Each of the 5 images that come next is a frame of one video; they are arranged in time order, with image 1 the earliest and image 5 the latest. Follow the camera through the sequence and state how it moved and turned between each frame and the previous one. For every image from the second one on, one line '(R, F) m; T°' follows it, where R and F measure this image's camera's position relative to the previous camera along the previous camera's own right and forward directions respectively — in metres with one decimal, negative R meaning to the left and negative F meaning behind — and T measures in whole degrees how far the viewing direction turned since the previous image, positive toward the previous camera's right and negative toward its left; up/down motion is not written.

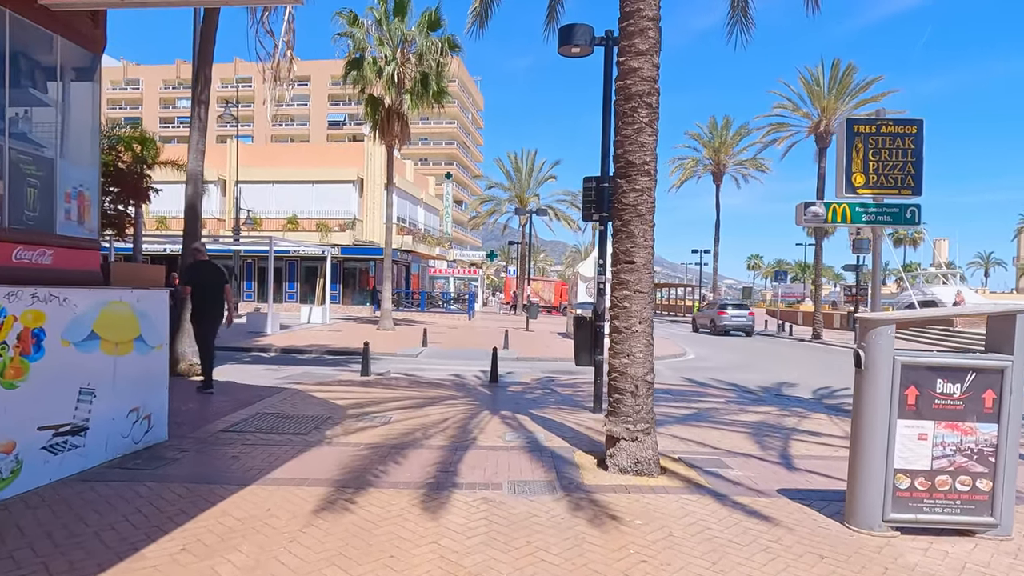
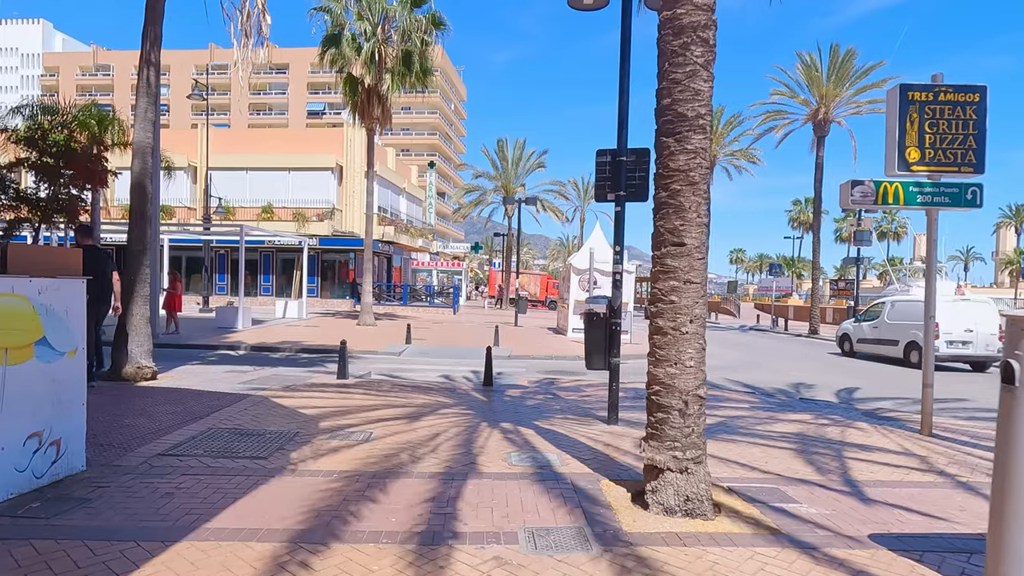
(-0.2, +1.3) m; +2°
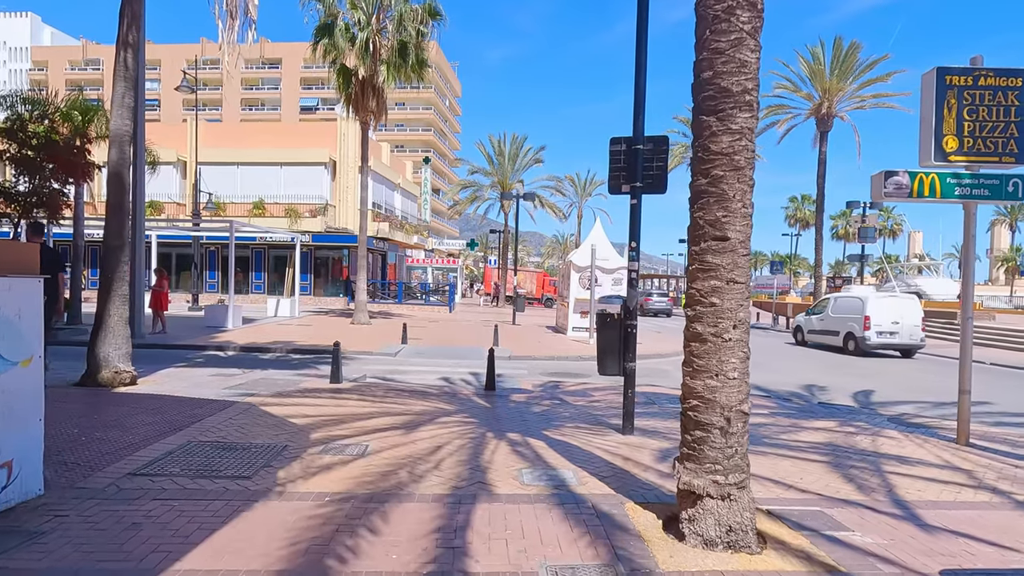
(-0.1, +0.6) m; +1°
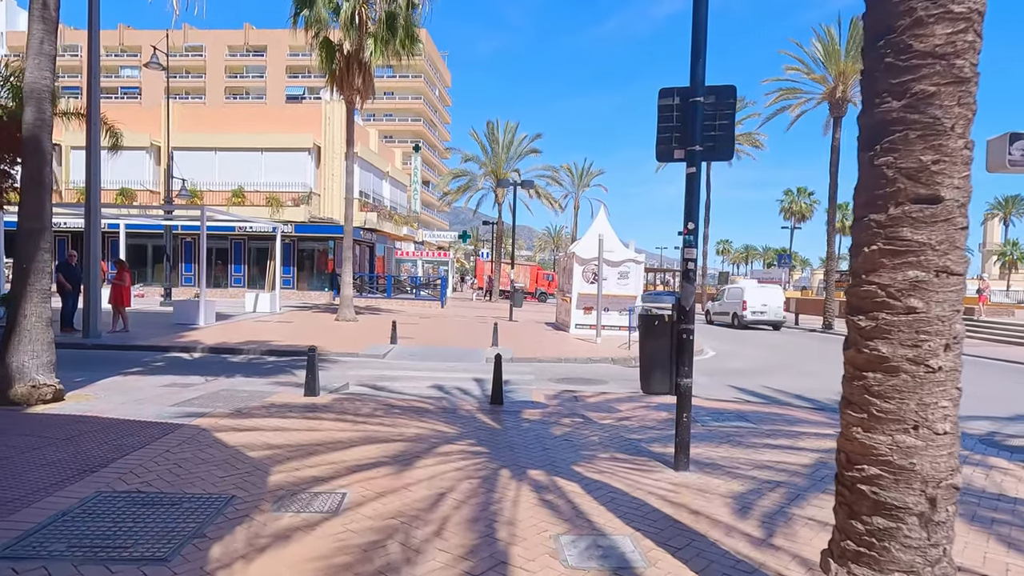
(-0.3, +1.6) m; +1°
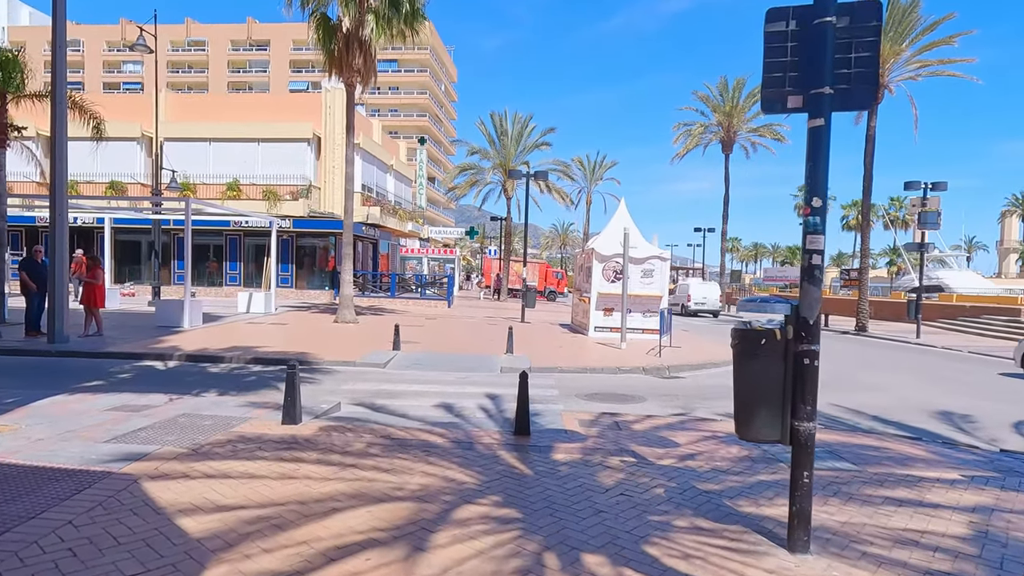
(-0.3, +1.6) m; 0°
